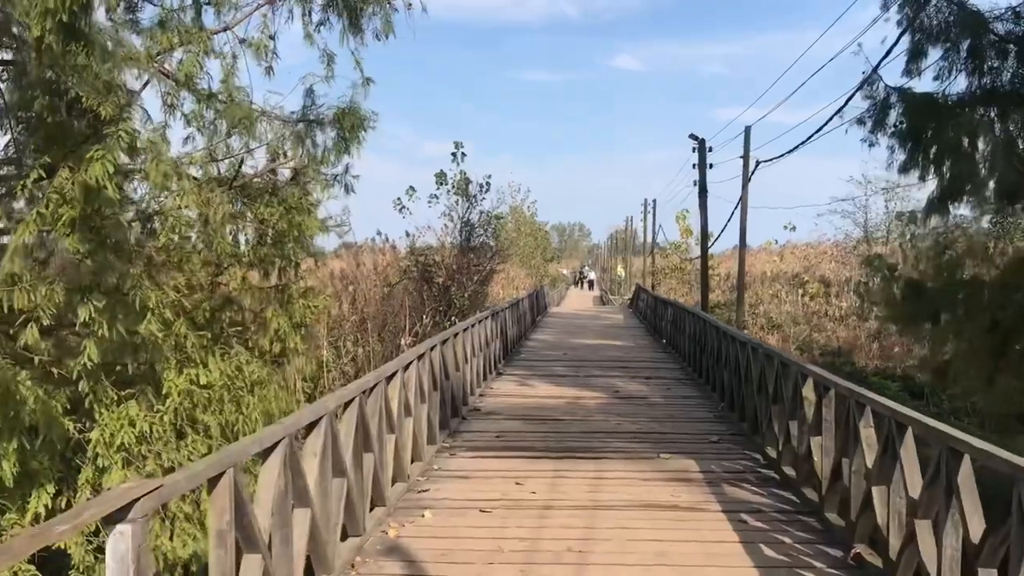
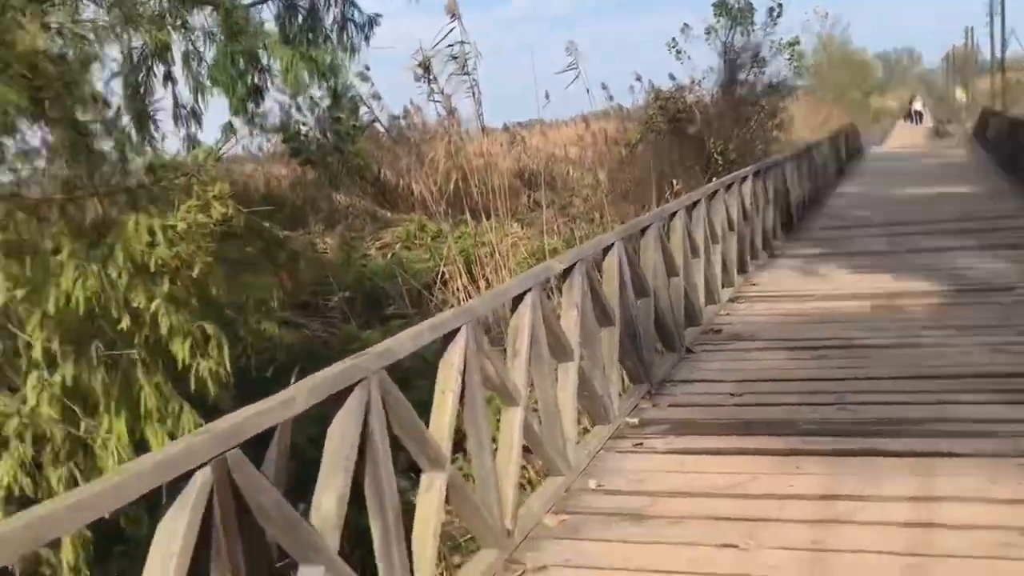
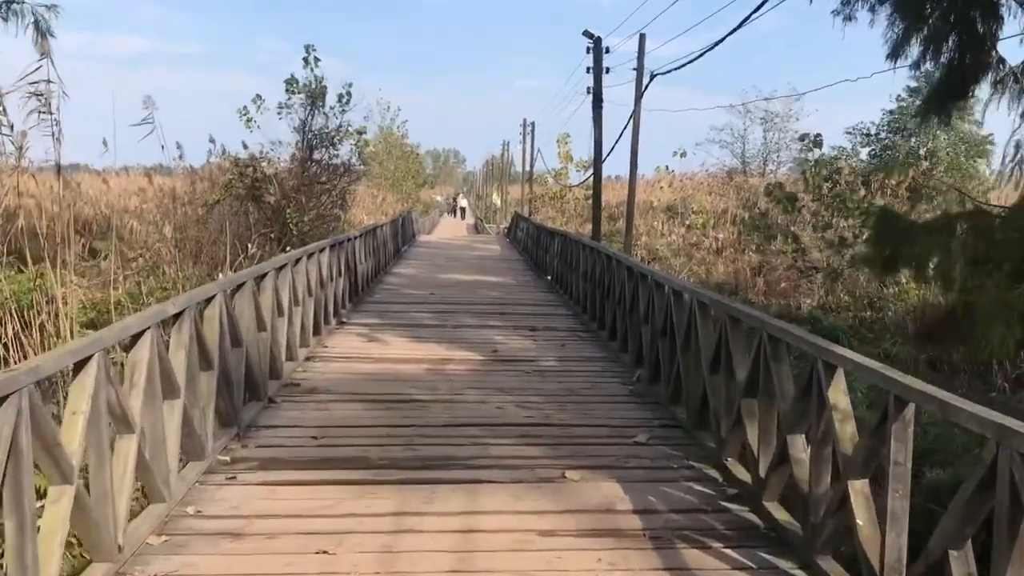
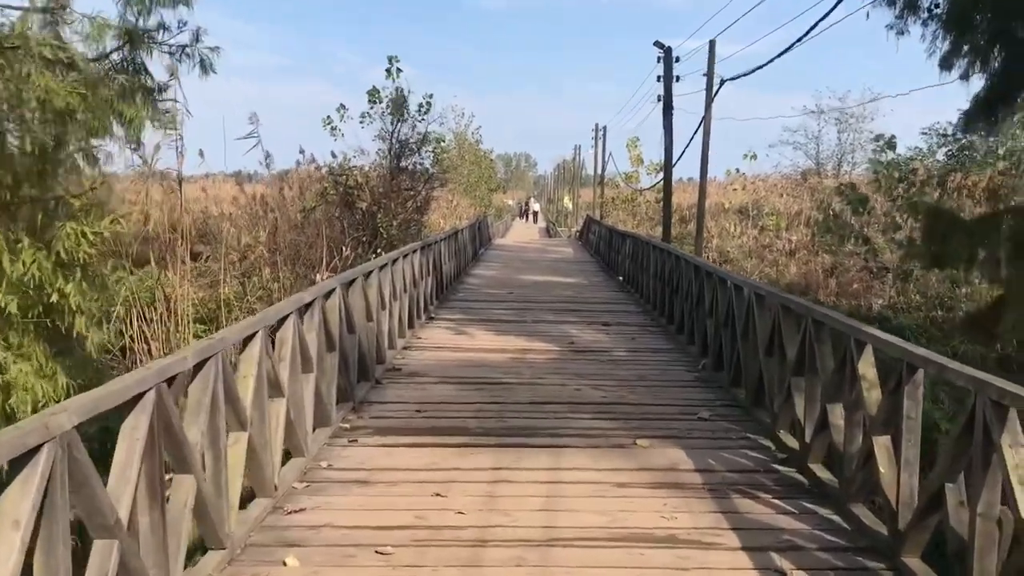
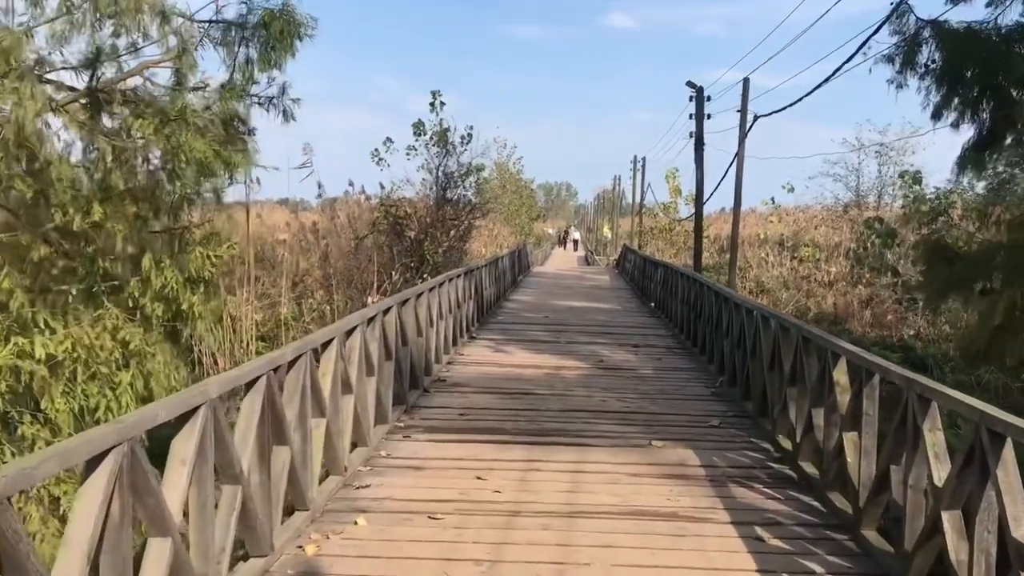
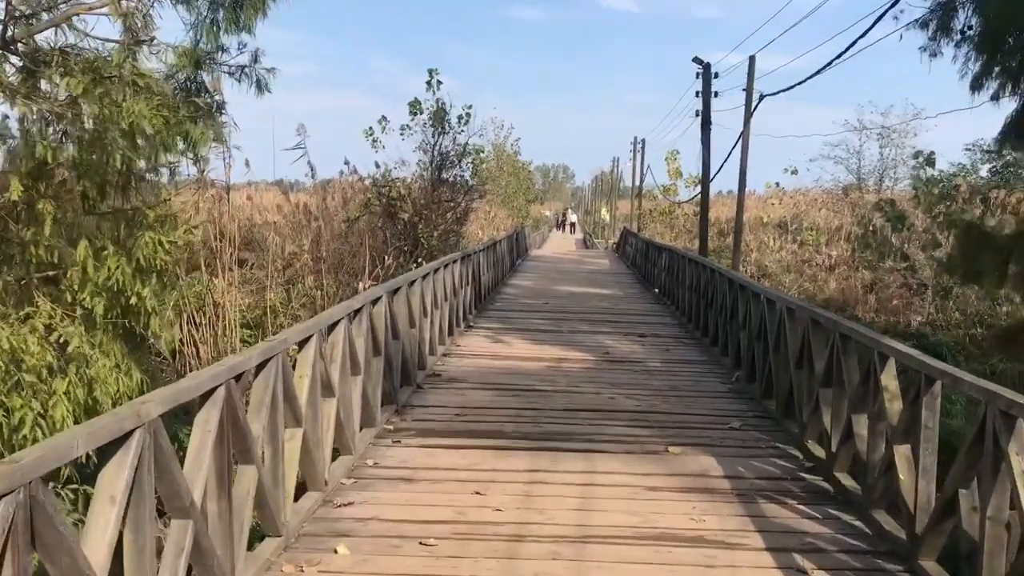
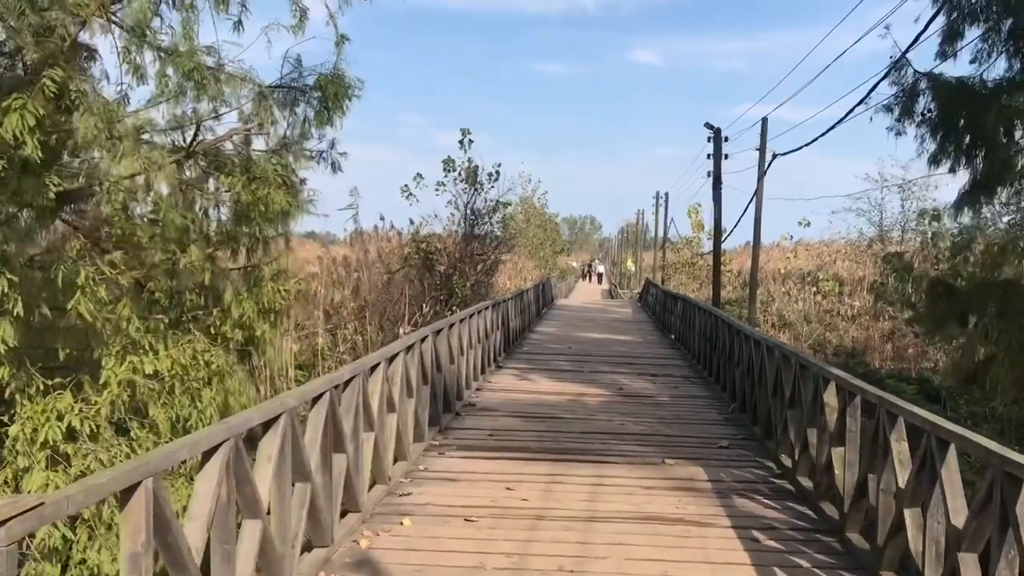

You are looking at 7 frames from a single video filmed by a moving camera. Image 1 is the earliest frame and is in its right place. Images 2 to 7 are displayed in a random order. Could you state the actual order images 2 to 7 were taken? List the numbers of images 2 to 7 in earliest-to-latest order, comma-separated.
7, 5, 6, 4, 3, 2
